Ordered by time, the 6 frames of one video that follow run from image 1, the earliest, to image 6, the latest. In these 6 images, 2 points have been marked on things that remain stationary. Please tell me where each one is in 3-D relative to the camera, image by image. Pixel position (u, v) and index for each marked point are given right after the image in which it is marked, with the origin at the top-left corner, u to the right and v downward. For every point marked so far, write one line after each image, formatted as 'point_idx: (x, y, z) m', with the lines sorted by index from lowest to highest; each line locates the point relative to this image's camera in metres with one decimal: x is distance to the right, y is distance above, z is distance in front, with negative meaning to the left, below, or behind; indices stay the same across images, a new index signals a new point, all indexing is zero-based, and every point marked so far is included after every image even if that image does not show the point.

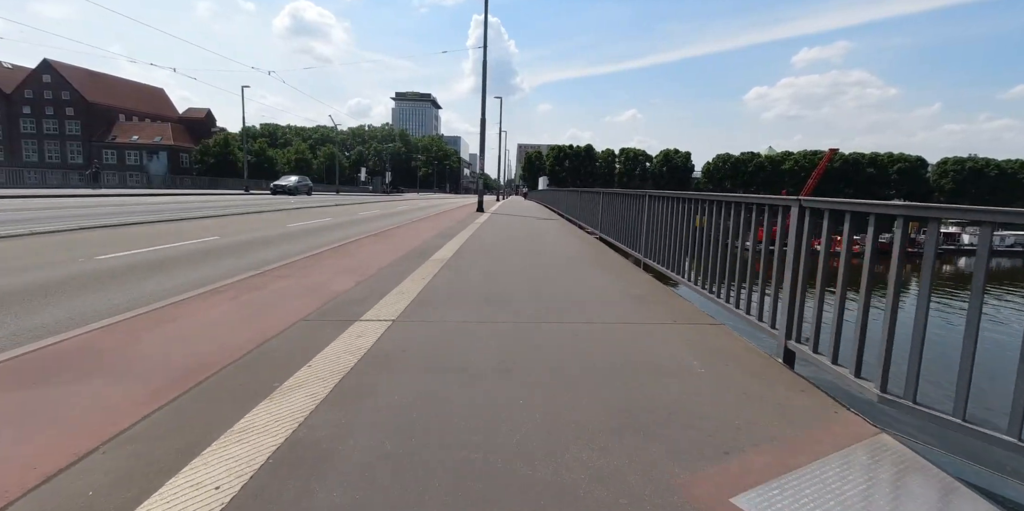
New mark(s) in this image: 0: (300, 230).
0: (-8.4, +1.6, +19.6) m
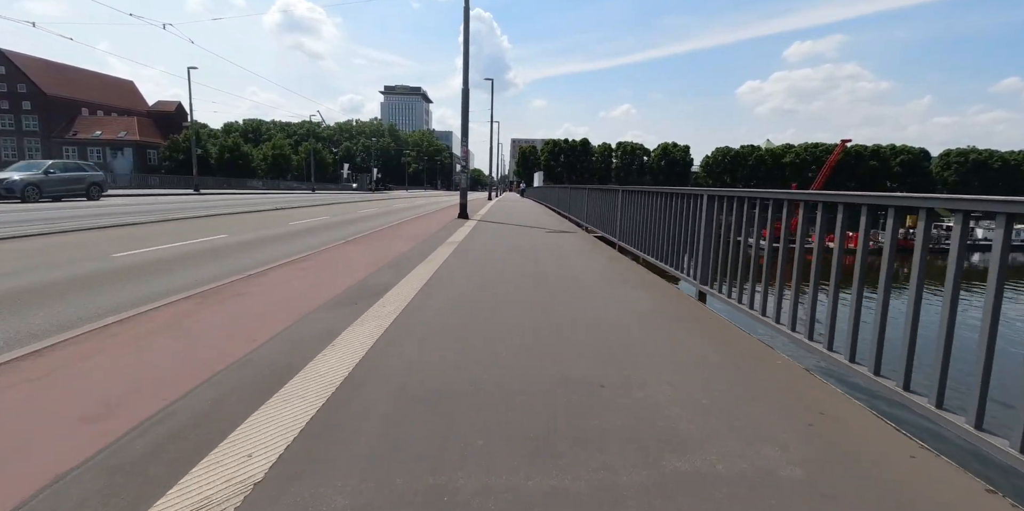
0: (-8.6, +1.3, +17.0) m
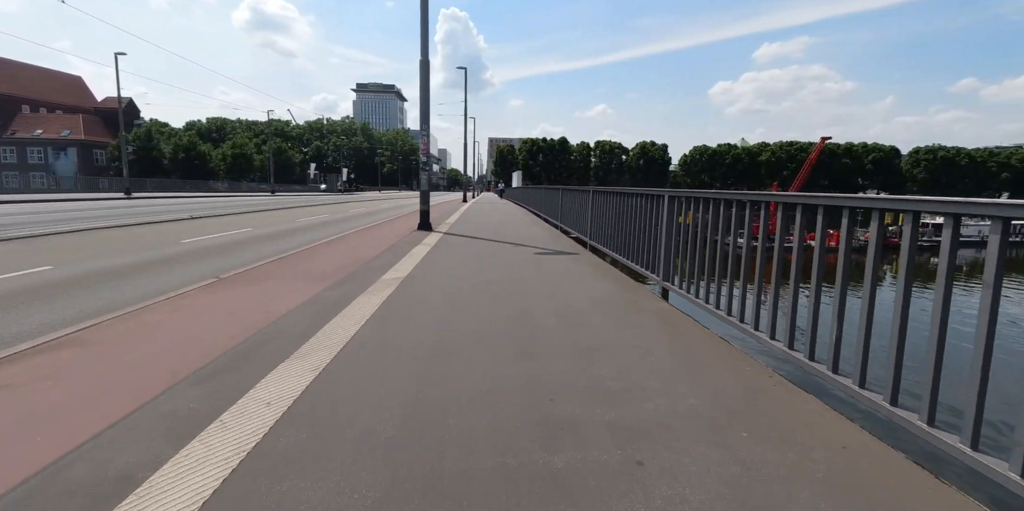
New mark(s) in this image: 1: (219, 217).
0: (-9.3, +1.0, +15.2) m
1: (-11.7, +1.5, +18.9) m
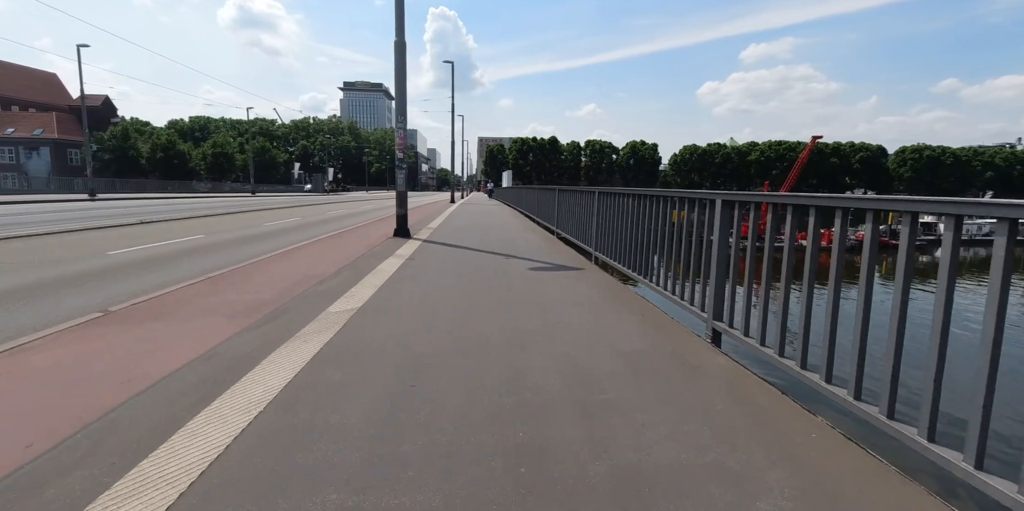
0: (-9.6, +0.8, +14.4) m
1: (-12.1, +1.4, +18.1) m
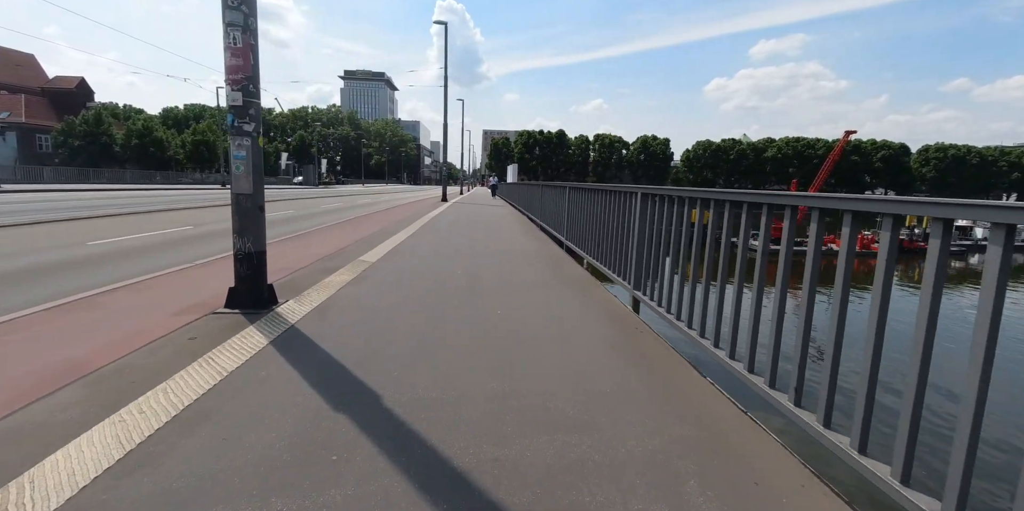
0: (-9.5, +0.7, +12.0) m
1: (-11.9, +1.4, +15.7) m
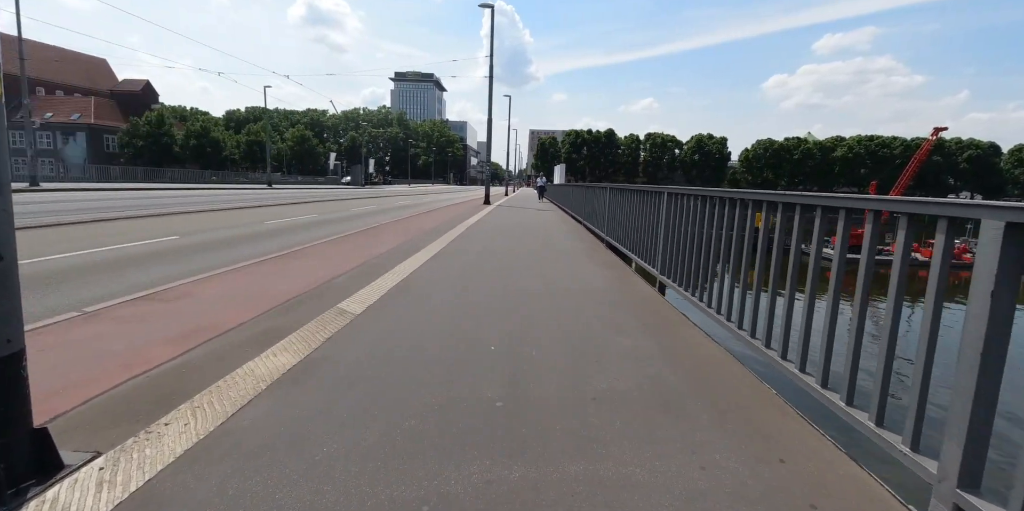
0: (-8.3, +0.7, +11.8) m
1: (-10.3, +1.4, +15.7) m
